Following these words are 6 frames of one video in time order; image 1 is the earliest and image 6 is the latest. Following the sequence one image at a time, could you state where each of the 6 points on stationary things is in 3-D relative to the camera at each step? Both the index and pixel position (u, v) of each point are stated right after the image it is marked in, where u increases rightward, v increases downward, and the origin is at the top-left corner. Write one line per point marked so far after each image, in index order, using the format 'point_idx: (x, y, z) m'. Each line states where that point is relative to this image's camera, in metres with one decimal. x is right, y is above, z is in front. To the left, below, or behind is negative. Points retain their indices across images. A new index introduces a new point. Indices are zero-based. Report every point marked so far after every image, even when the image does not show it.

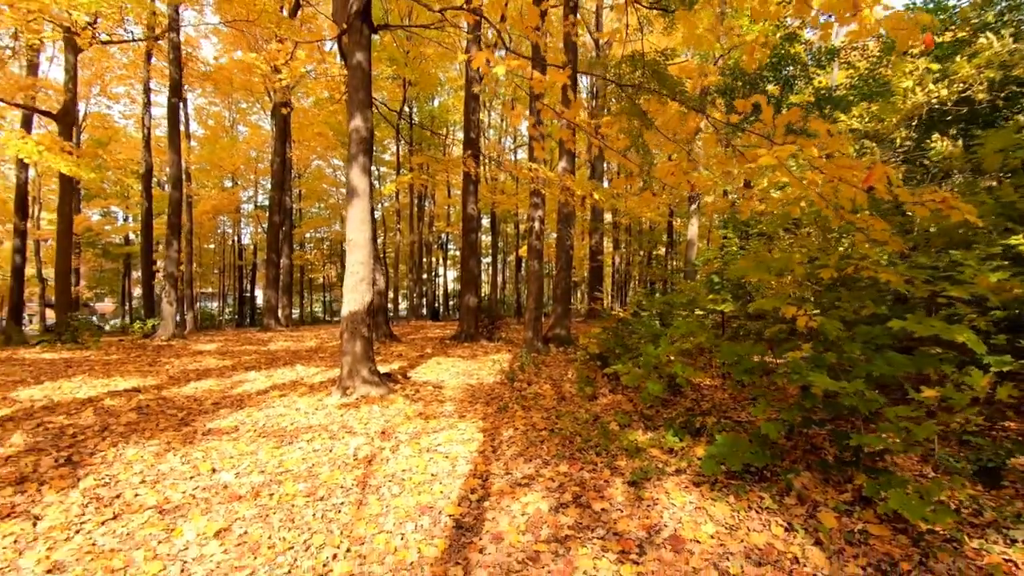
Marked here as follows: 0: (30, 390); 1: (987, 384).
0: (-6.8, -1.4, +6.7) m
1: (+3.0, -0.6, +3.0) m
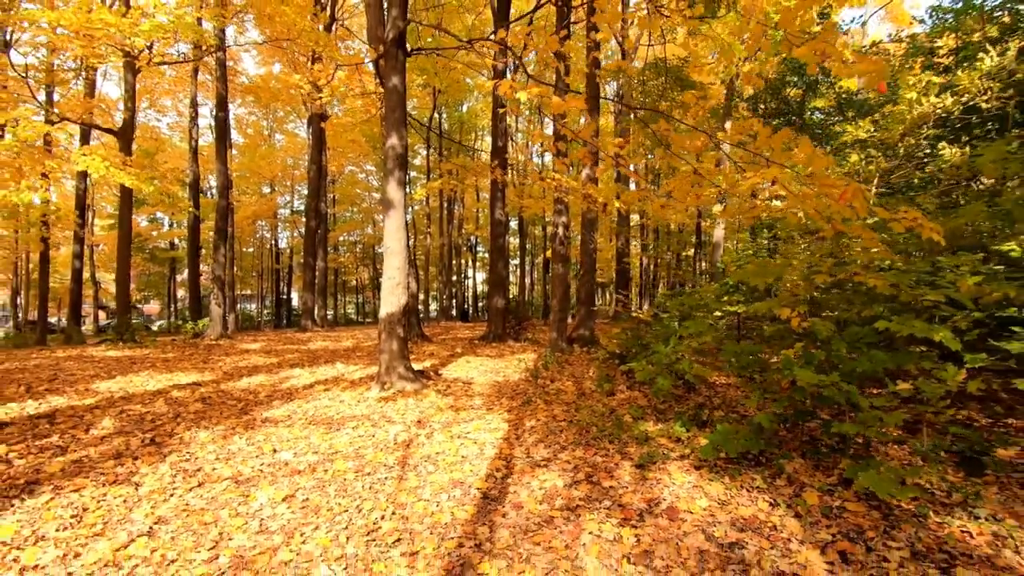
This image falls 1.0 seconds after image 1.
0: (-6.4, -1.5, +7.6) m
1: (+3.1, -0.6, +3.3) m
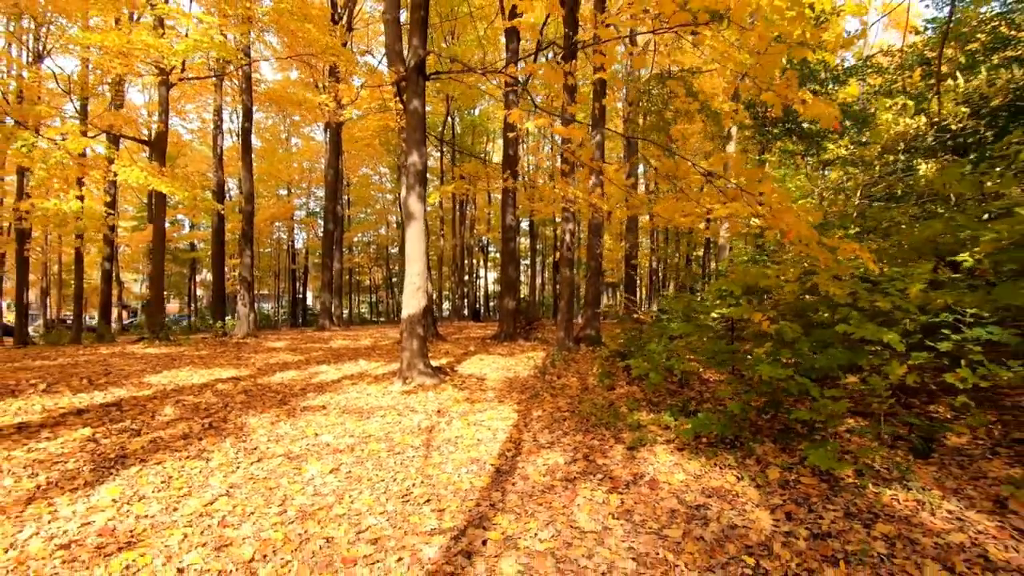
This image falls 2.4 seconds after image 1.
0: (-6.3, -1.6, +8.4) m
1: (+3.2, -0.7, +3.9) m
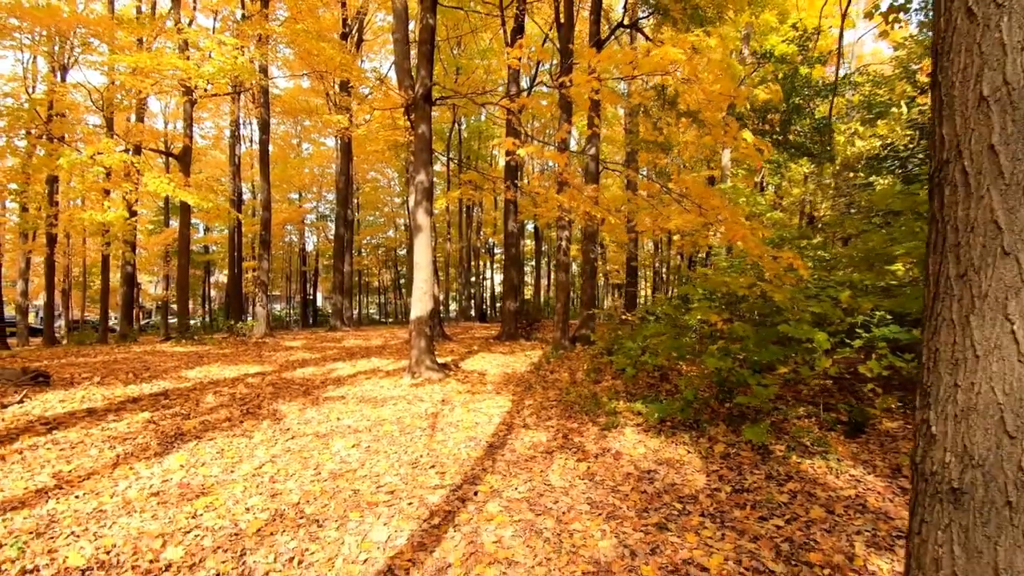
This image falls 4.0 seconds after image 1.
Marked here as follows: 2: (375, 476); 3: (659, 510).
0: (-6.3, -1.6, +9.4) m
1: (+3.1, -0.8, +4.7) m
2: (-1.2, -1.7, +4.2) m
3: (+1.1, -1.6, +3.5) m
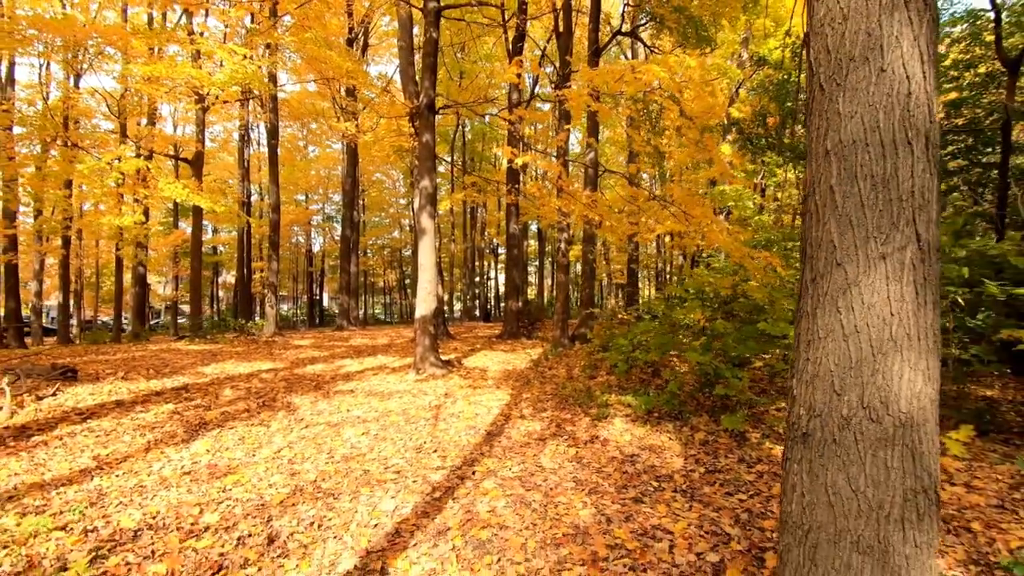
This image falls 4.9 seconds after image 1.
0: (-6.3, -1.7, +9.9) m
1: (+3.0, -0.8, +5.1) m
2: (-1.3, -1.7, +4.7) m
3: (+1.0, -1.6, +3.9) m
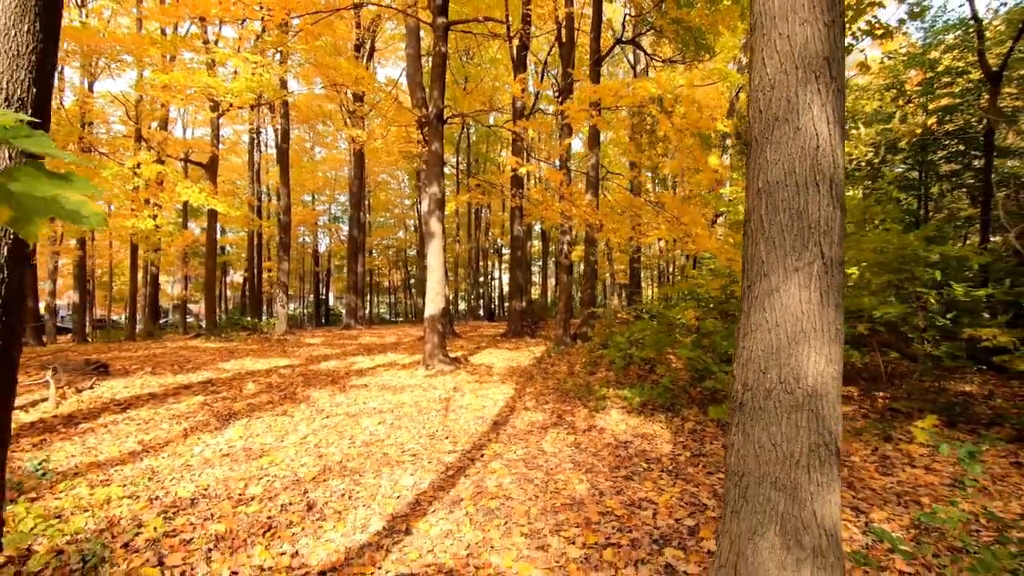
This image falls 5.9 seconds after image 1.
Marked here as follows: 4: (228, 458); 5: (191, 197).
0: (-6.2, -1.7, +10.4) m
1: (+3.1, -0.8, +5.6) m
2: (-1.2, -1.7, +5.1) m
3: (+1.1, -1.6, +4.4) m
4: (-2.8, -1.7, +4.7) m
5: (-9.0, +2.6, +13.4) m
